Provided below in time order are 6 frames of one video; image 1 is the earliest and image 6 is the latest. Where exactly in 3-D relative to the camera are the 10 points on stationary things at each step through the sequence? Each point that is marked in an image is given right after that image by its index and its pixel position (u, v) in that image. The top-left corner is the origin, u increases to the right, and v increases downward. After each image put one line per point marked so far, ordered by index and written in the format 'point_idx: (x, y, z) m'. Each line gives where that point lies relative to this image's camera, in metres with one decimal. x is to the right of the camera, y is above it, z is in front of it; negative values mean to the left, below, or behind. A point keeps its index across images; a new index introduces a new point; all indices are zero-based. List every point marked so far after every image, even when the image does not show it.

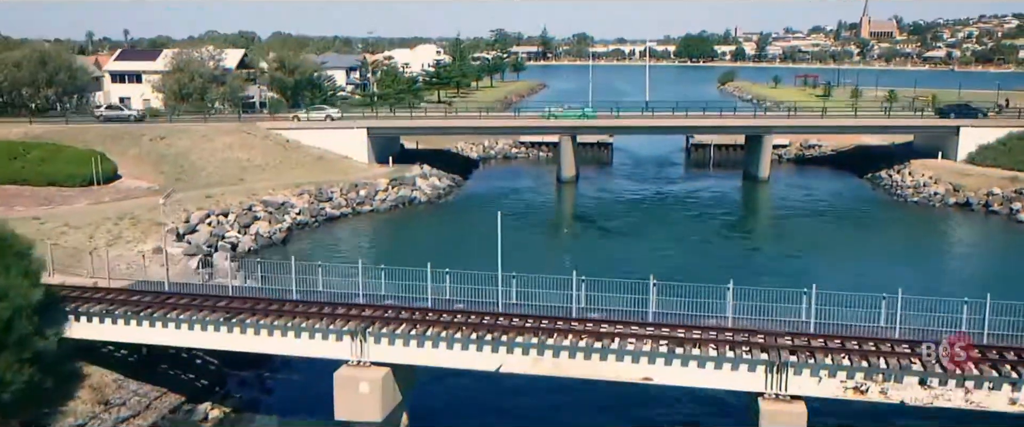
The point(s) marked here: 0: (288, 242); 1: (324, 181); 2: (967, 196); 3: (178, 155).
0: (-3.1, -0.4, +13.7) m
1: (-3.5, +0.6, +18.2) m
2: (+8.5, +0.3, +18.3) m
3: (-6.2, +1.1, +18.4) m
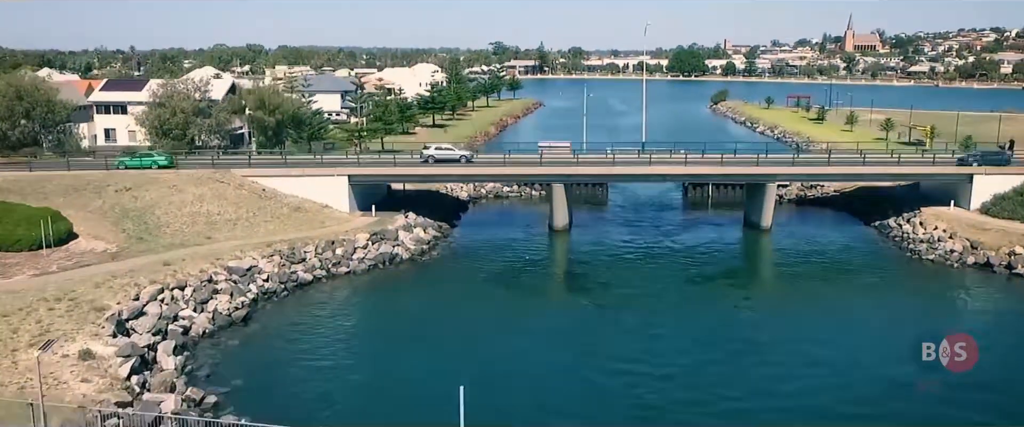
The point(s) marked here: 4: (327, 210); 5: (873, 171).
0: (-3.3, -1.3, +12.5) m
1: (-3.7, -0.4, +17.0) m
2: (+8.2, -0.7, +17.2) m
3: (-6.5, +0.1, +17.2) m
4: (-3.7, +0.1, +19.8) m
5: (+7.3, +0.9, +20.0) m
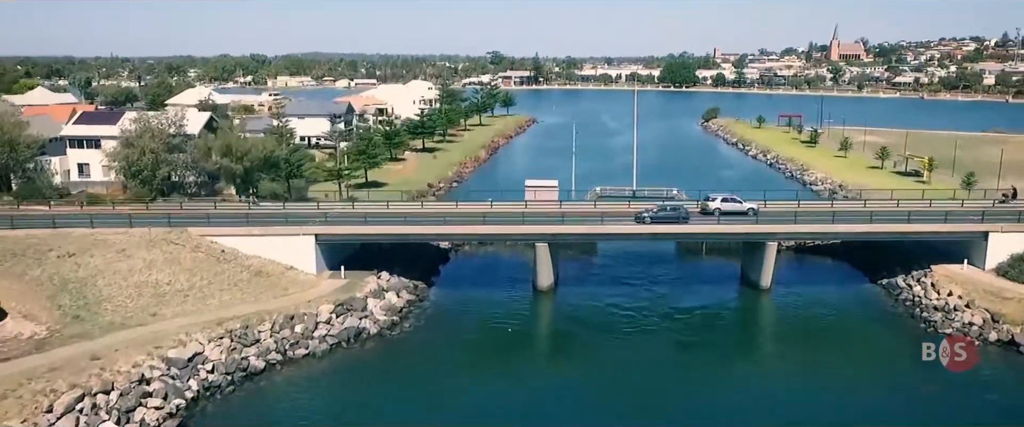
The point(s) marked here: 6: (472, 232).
0: (-3.6, -2.4, +11.0) m
1: (-4.0, -1.5, +15.5) m
2: (+7.9, -1.8, +15.7) m
3: (-6.8, -1.1, +15.7) m
4: (-4.1, -1.1, +18.3) m
5: (+6.9, -0.3, +18.5) m
6: (-0.8, -0.3, +18.7) m
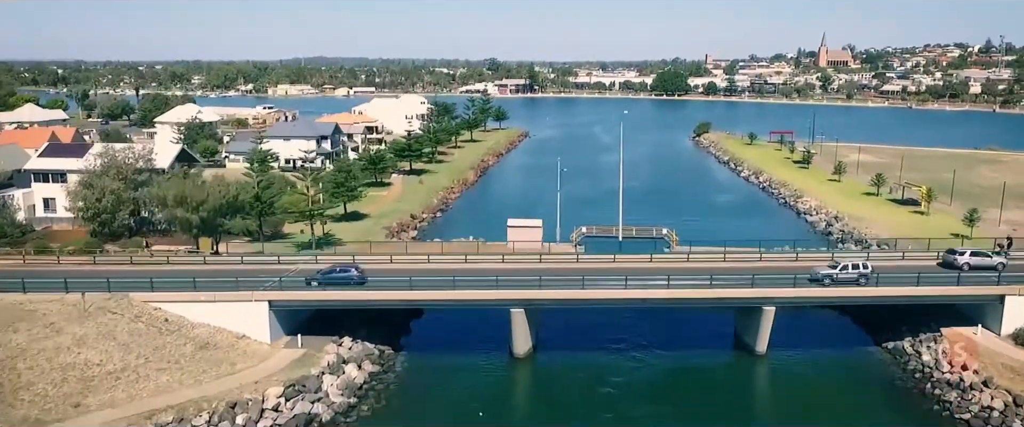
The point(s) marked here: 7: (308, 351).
0: (-4.0, -3.4, +9.3) m
1: (-4.5, -2.6, +13.9) m
2: (+7.4, -2.8, +14.2) m
3: (-7.3, -2.1, +14.1) m
4: (-4.5, -2.2, +16.7) m
5: (+6.4, -1.3, +17.0) m
6: (-1.2, -1.4, +17.2) m
7: (-3.5, -2.3, +16.8) m
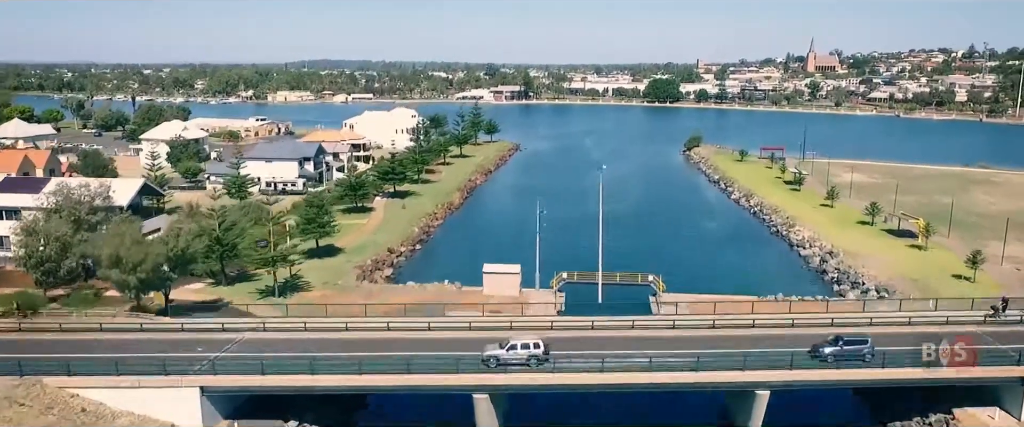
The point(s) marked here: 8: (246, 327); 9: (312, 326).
0: (-4.6, -4.4, +7.4) m
1: (-5.0, -3.7, +11.9) m
2: (+6.9, -3.9, +12.3) m
3: (-7.8, -3.2, +12.1) m
4: (-5.1, -3.3, +14.8) m
5: (+5.9, -2.4, +15.2) m
6: (-1.8, -2.6, +15.3) m
7: (-4.0, -3.5, +14.9) m
8: (-5.1, -2.2, +19.1) m
9: (-3.9, -2.1, +19.1) m
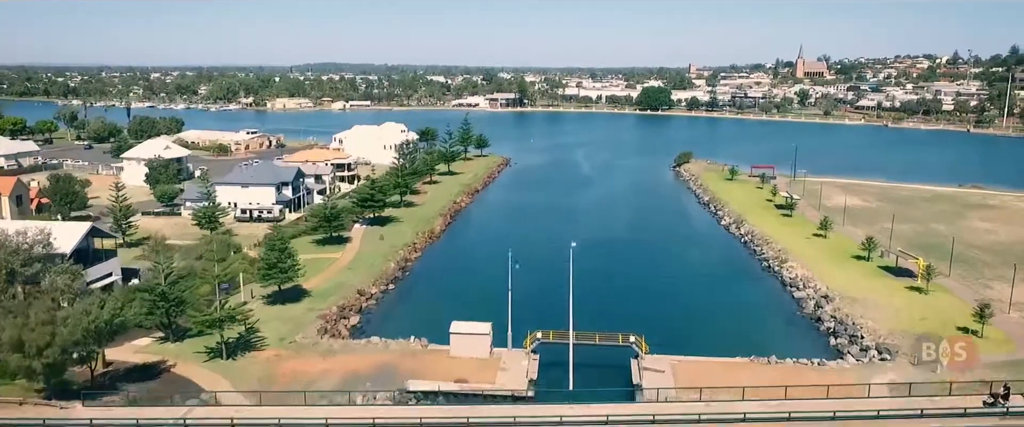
0: (-5.2, -5.6, +4.9) m
1: (-5.7, -4.9, +9.5) m
2: (+6.2, -5.1, +10.0) m
3: (-8.5, -4.5, +9.6) m
4: (-5.8, -4.6, +12.3) m
5: (+5.2, -3.7, +12.8) m
6: (-2.5, -3.8, +12.9) m
7: (-4.7, -4.7, +12.5) m
8: (-5.9, -3.5, +16.7) m
9: (-4.6, -3.5, +16.7) m
